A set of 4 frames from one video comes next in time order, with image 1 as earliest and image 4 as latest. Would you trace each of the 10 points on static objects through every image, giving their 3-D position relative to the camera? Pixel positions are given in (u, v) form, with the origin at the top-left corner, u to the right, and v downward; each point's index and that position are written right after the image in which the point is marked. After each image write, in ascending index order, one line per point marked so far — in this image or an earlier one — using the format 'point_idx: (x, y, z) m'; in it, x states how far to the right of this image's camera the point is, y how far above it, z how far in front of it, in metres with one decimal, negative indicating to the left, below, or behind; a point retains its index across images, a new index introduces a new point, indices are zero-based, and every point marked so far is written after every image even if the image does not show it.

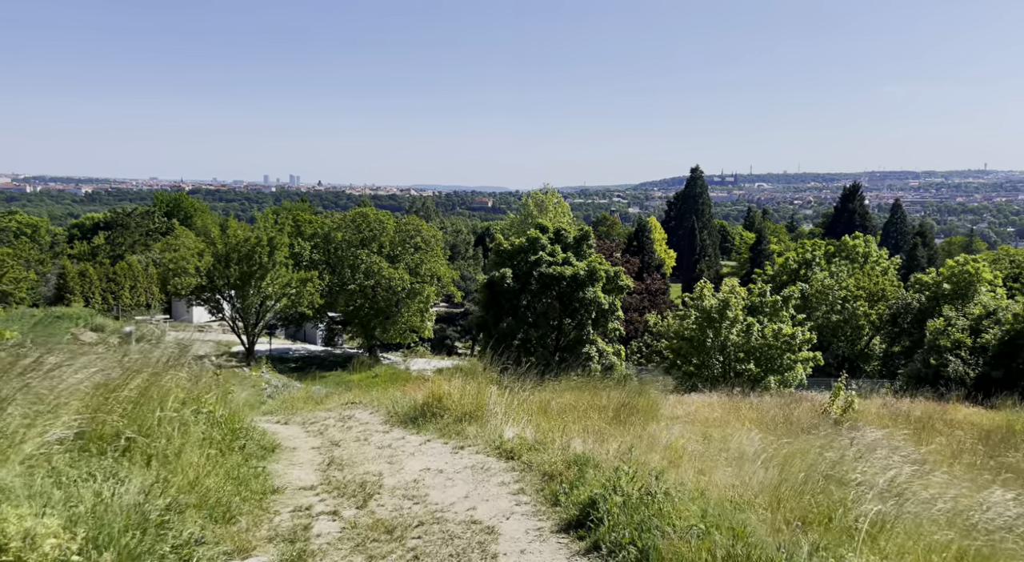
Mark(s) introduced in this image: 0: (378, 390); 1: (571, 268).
0: (-2.4, -2.1, +14.6) m
1: (+1.7, +0.4, +20.2) m
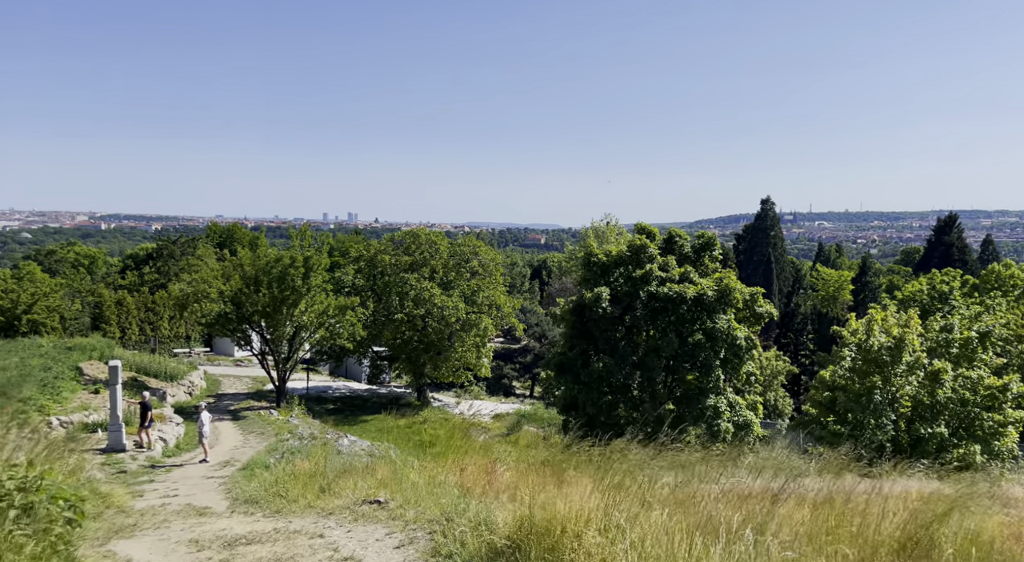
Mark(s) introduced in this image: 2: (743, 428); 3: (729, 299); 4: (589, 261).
0: (-1.1, -2.3, +9.8) m
1: (+3.4, -0.1, +15.2) m
2: (+4.4, -2.8, +15.3) m
3: (+4.0, -0.4, +15.1) m
4: (+1.6, +0.4, +16.9) m
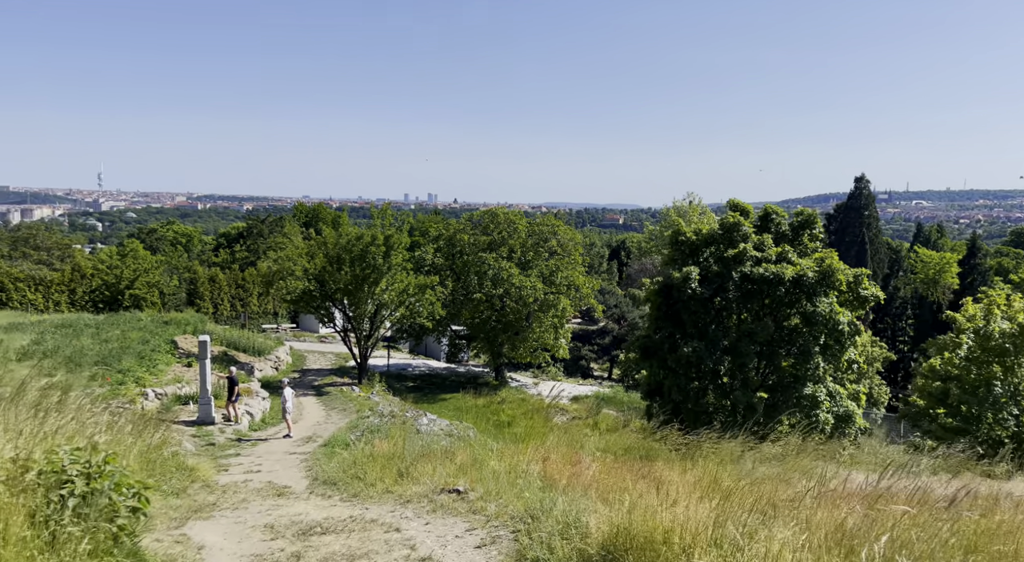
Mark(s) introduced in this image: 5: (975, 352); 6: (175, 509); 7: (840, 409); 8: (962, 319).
0: (-0.1, -2.0, +9.5) m
1: (+4.9, +0.2, +14.3) m
2: (+5.9, -2.5, +14.4) m
3: (+5.5, 0.0, +14.2) m
4: (+3.3, +0.8, +16.2) m
5: (+8.3, -1.3, +14.7) m
6: (-3.5, -2.4, +8.4) m
7: (+5.8, -2.3, +14.5) m
8: (+8.9, -0.8, +16.2) m
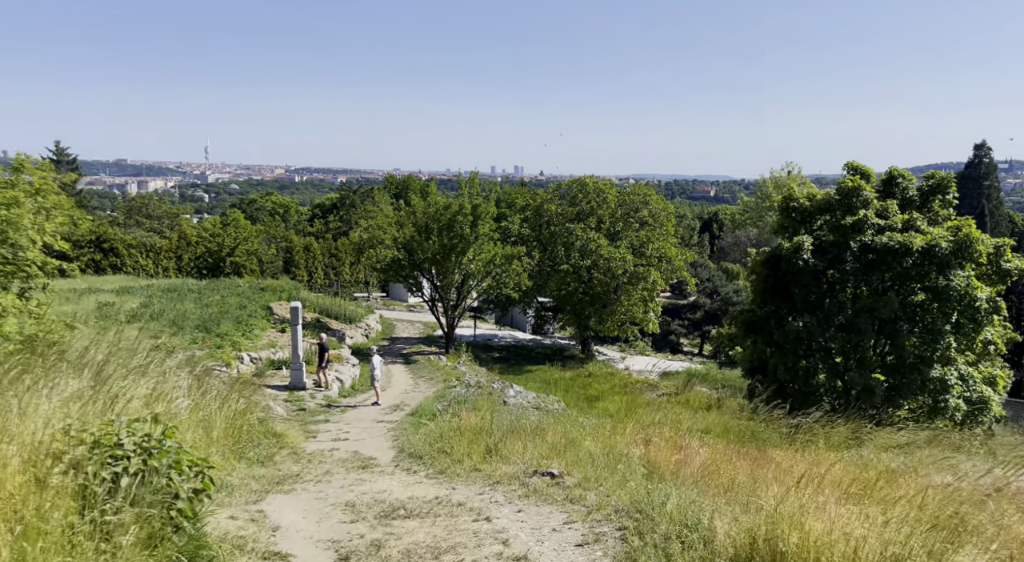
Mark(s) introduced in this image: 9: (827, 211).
0: (+1.0, -1.7, +8.9) m
1: (+6.5, +0.7, +13.1) m
2: (+7.4, -2.0, +13.1) m
3: (+7.1, +0.4, +12.9) m
4: (+5.1, +1.4, +15.1) m
5: (+9.9, -0.9, +13.1) m
6: (-2.6, -2.0, +8.2) m
7: (+7.4, -1.8, +13.3) m
8: (+10.7, -0.3, +14.6) m
9: (+5.6, +1.2, +14.6) m
